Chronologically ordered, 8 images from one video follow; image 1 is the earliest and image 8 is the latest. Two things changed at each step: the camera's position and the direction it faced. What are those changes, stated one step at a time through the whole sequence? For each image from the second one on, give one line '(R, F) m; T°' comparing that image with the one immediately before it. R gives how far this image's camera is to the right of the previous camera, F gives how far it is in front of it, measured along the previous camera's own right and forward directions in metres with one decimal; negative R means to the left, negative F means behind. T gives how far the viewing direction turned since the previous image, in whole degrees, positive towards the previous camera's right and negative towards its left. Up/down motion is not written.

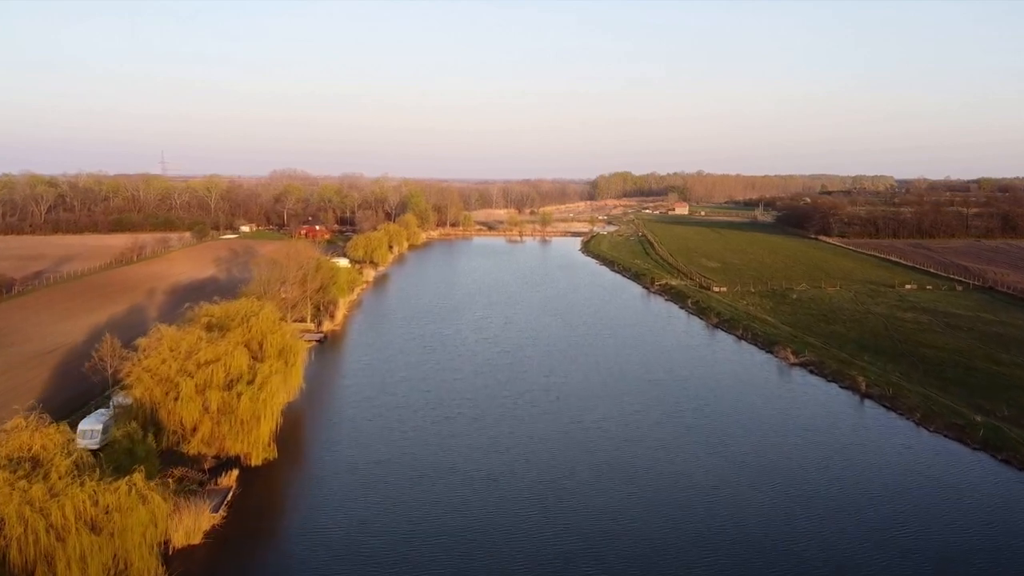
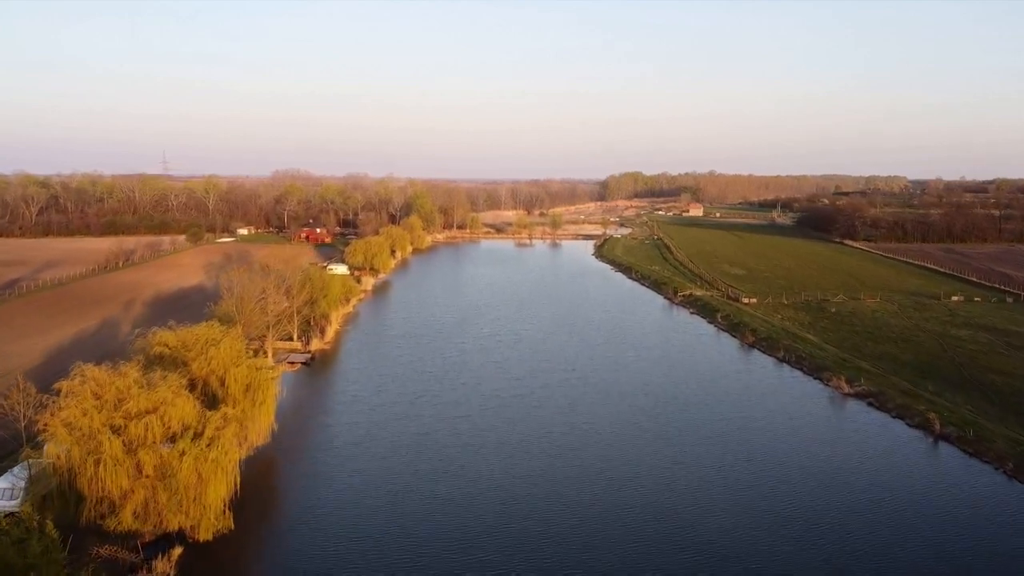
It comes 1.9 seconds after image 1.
(-0.1, +2.4) m; -1°
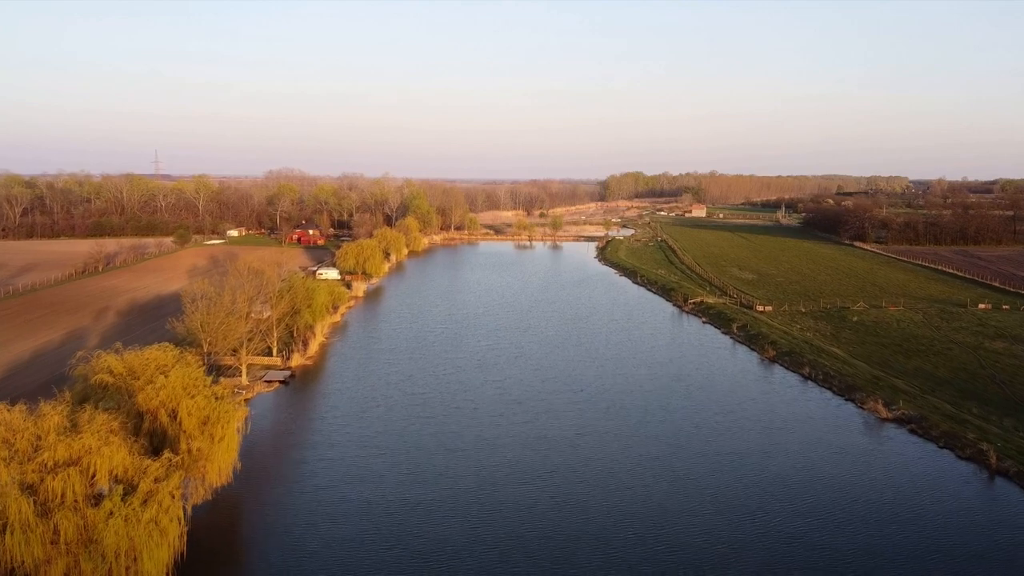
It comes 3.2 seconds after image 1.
(0.0, +1.6) m; 0°
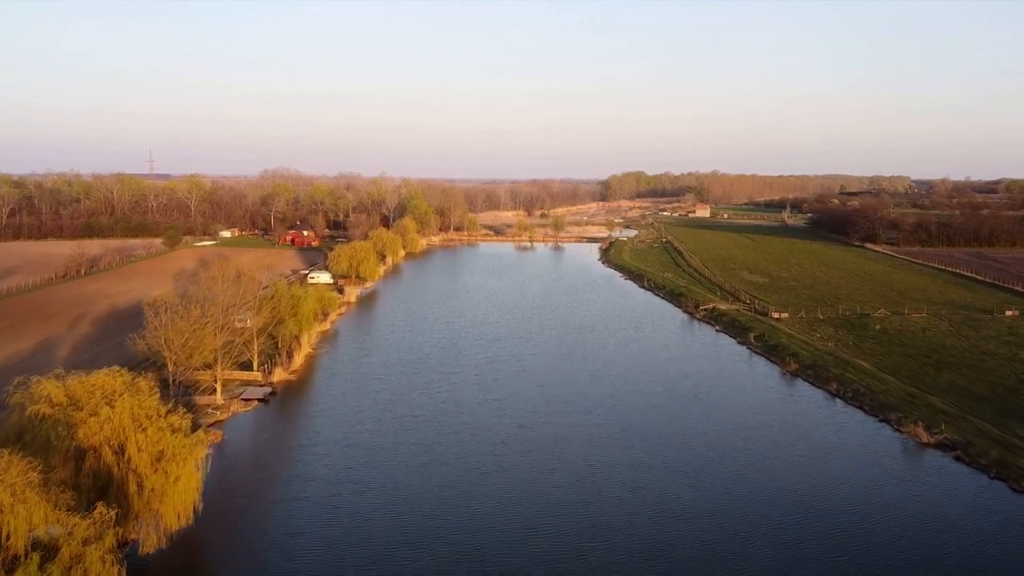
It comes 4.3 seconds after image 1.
(0.0, +1.4) m; 0°
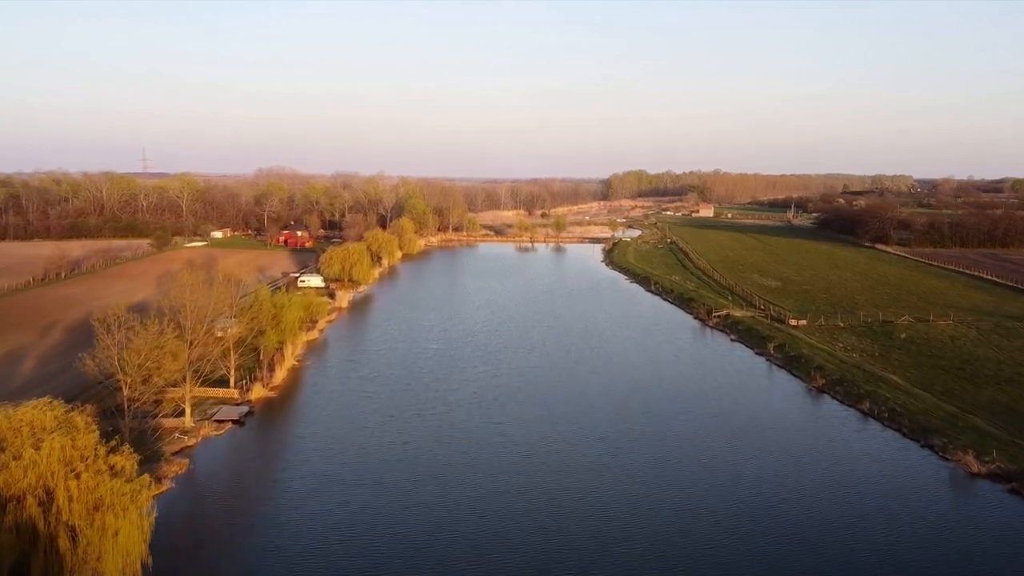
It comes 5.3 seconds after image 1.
(0.0, +1.4) m; 0°
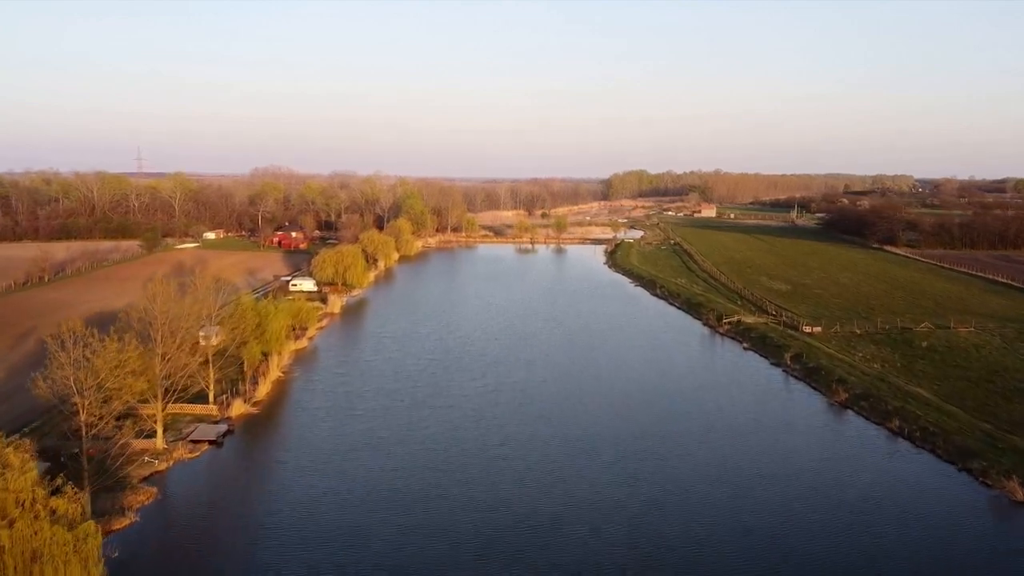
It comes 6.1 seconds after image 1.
(0.0, +1.1) m; 0°
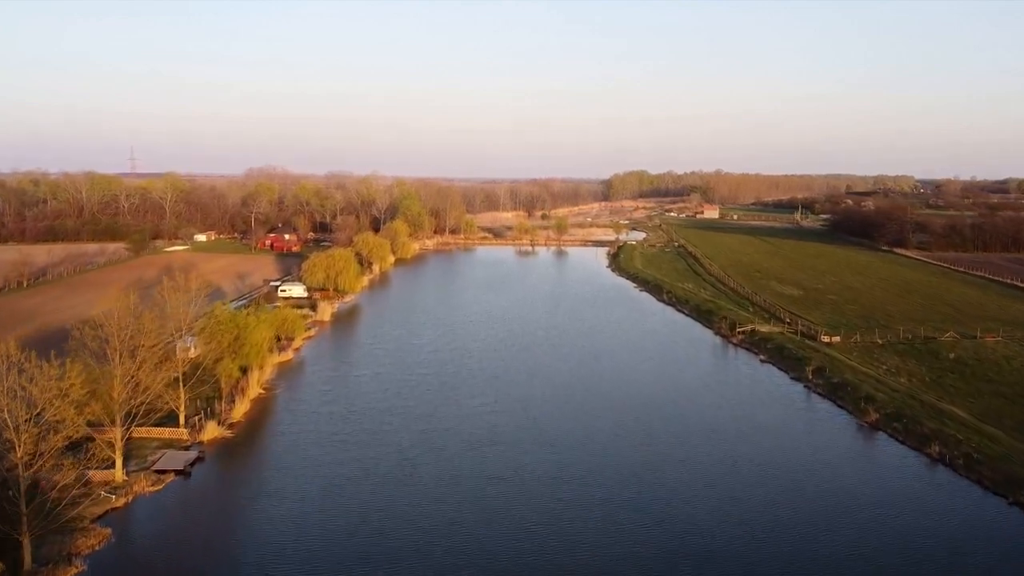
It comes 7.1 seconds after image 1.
(0.0, +1.2) m; 0°
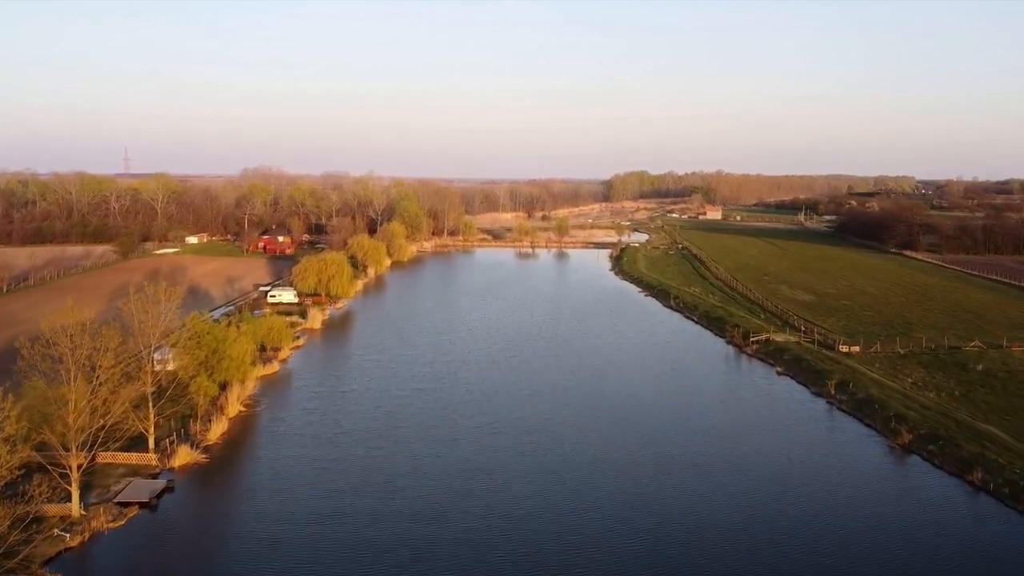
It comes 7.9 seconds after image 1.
(0.0, +1.1) m; 0°
